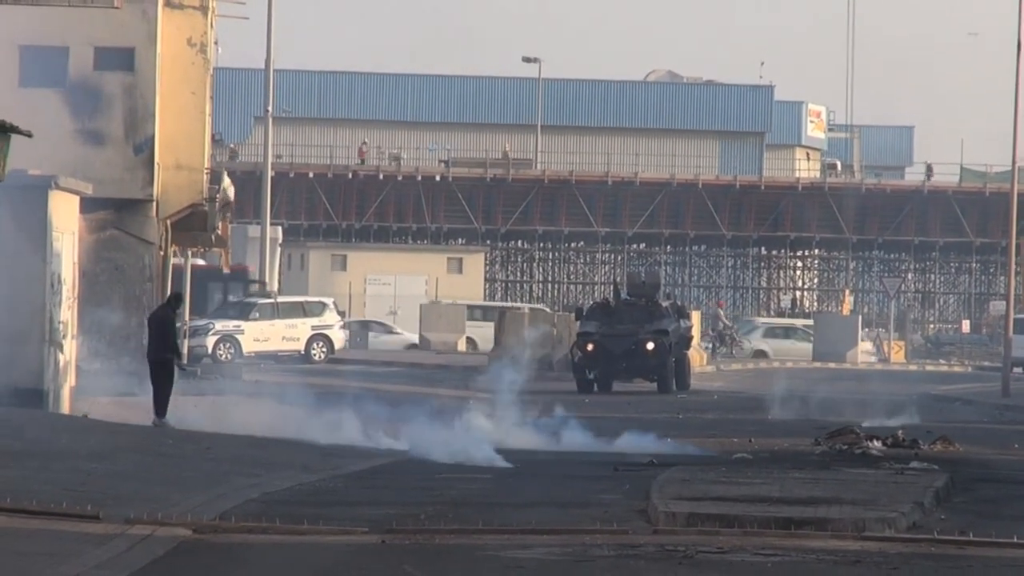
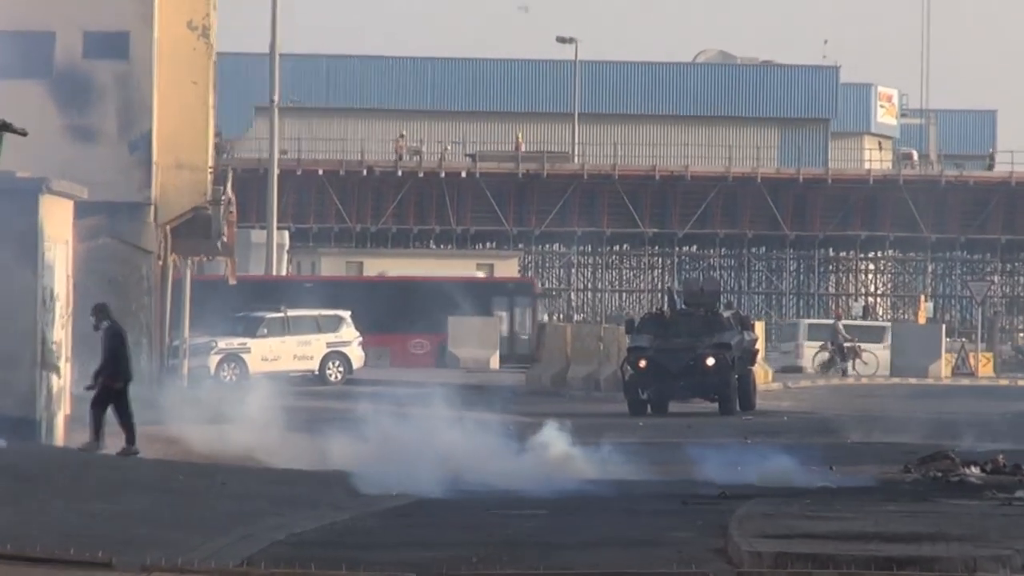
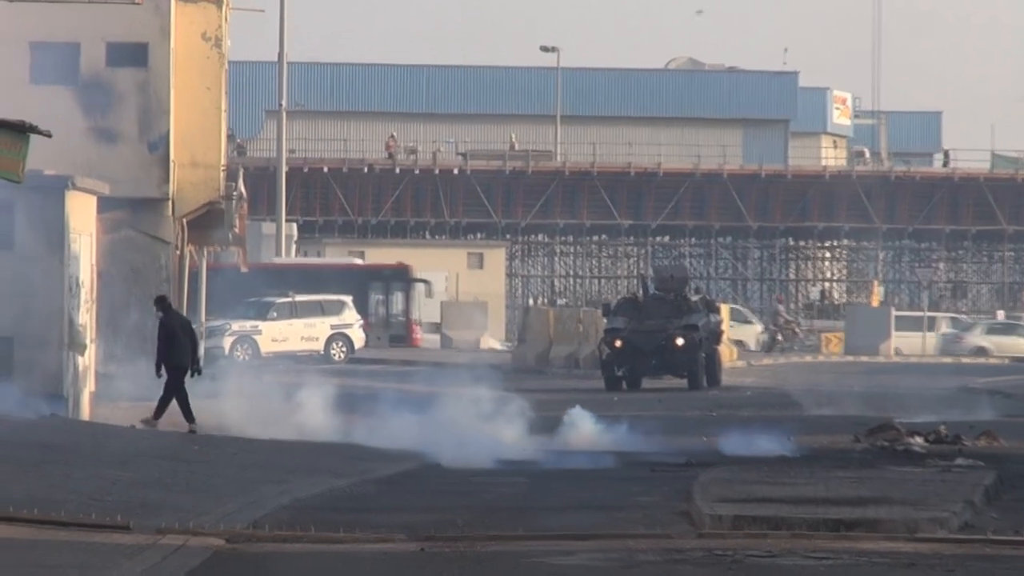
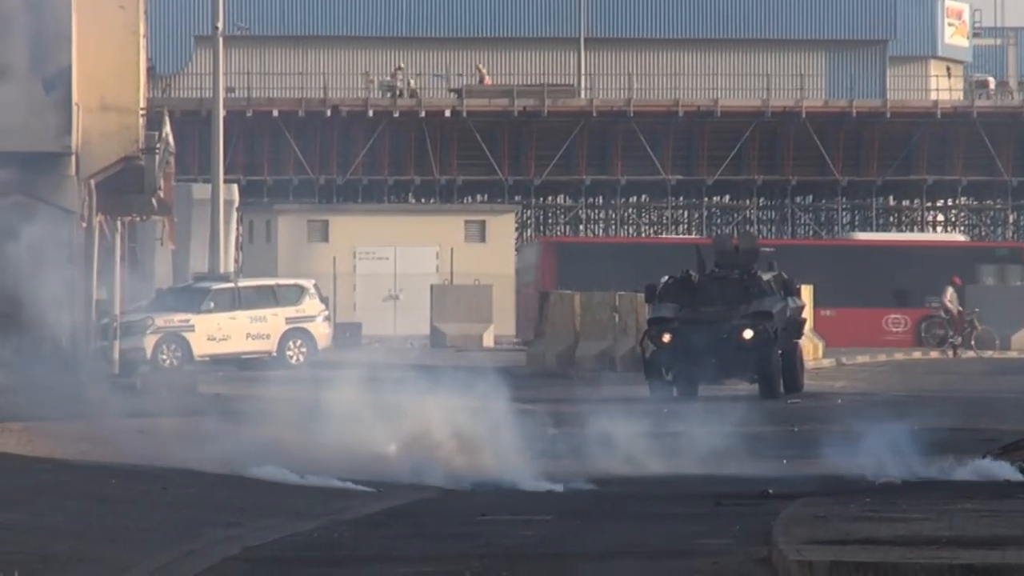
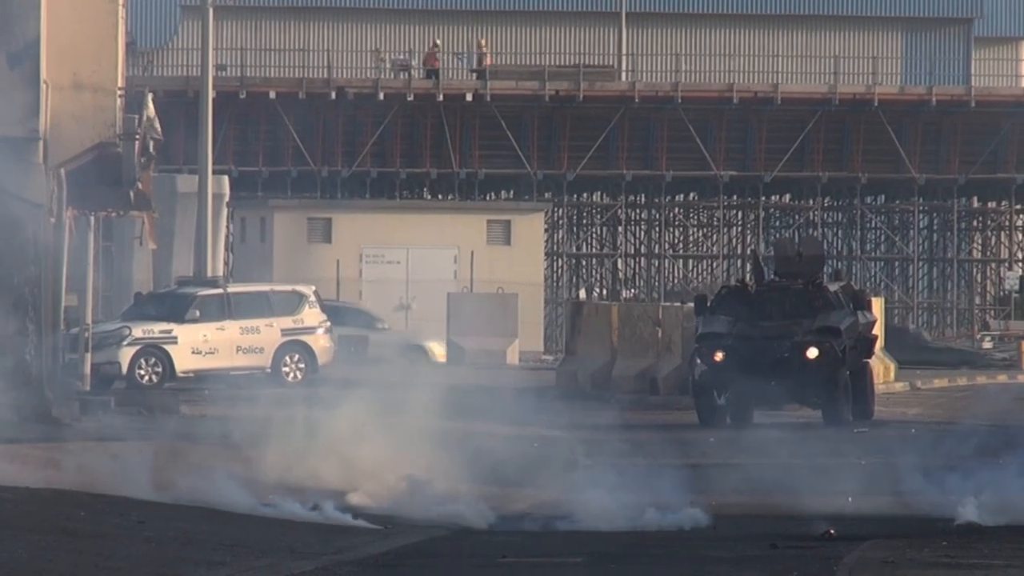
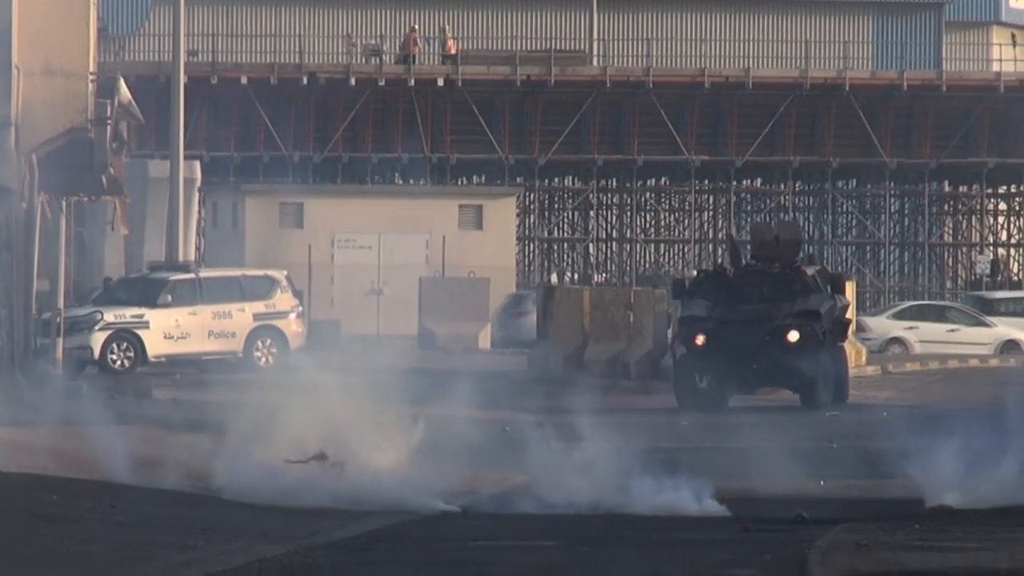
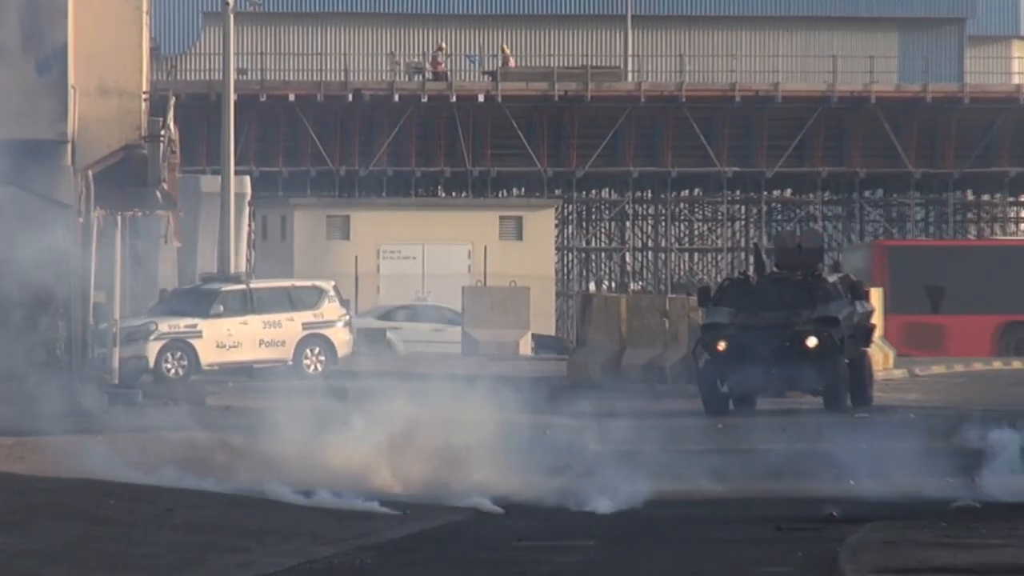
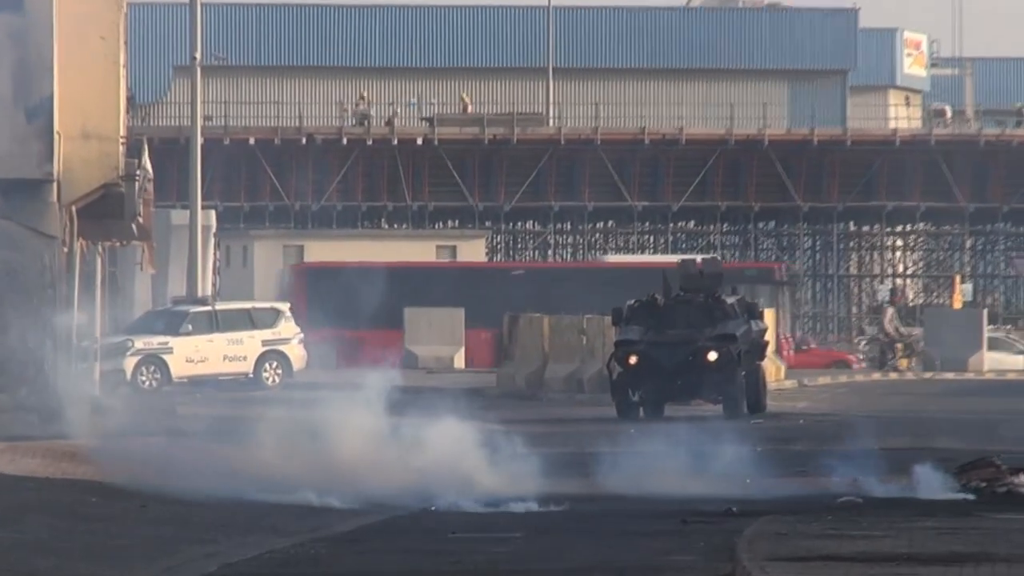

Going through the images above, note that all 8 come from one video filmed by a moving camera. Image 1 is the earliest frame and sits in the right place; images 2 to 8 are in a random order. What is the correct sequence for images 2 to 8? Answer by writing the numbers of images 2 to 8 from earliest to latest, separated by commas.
3, 2, 8, 4, 7, 5, 6
